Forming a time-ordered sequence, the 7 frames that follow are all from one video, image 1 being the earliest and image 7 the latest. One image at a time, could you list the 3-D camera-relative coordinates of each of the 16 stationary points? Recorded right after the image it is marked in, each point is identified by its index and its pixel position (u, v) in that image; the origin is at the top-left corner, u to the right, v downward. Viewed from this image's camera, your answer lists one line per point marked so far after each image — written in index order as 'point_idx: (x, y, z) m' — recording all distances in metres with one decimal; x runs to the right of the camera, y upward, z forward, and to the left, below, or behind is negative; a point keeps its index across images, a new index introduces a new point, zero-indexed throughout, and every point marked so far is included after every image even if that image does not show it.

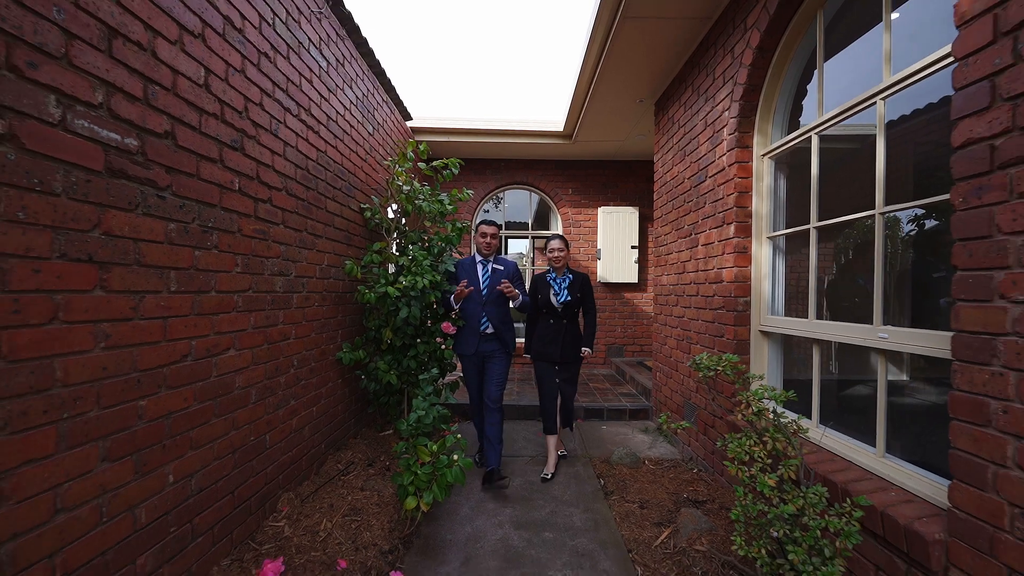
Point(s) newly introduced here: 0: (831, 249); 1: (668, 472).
0: (+2.2, +0.3, +2.2) m
1: (+1.5, -1.7, +3.0) m
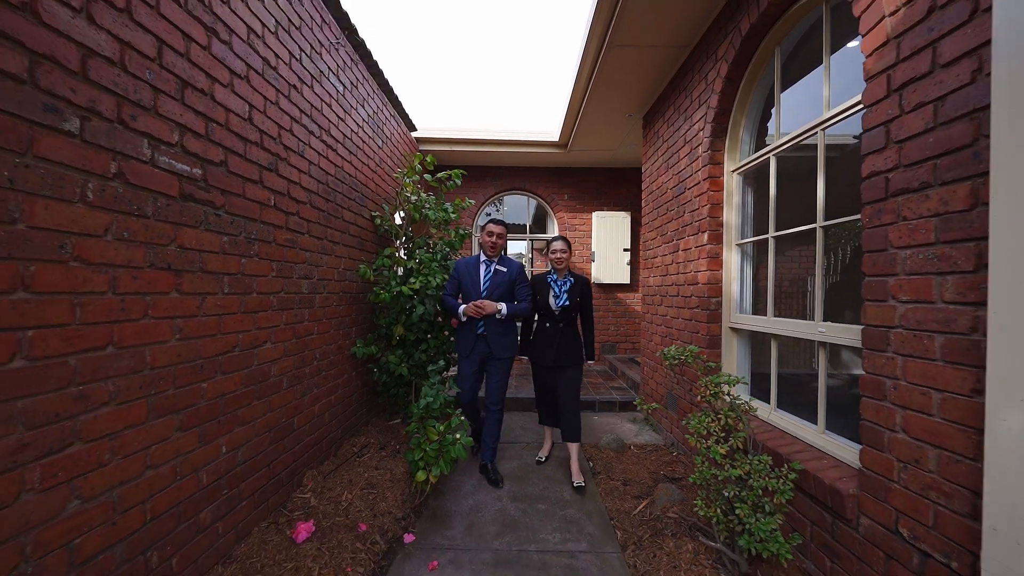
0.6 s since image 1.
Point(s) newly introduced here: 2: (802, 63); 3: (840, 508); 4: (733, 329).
0: (+2.1, +0.3, +2.5) m
1: (+1.4, -1.7, +3.4) m
2: (+2.1, +1.6, +2.4) m
3: (+1.8, -1.2, +1.7) m
4: (+2.0, -0.4, +3.0) m
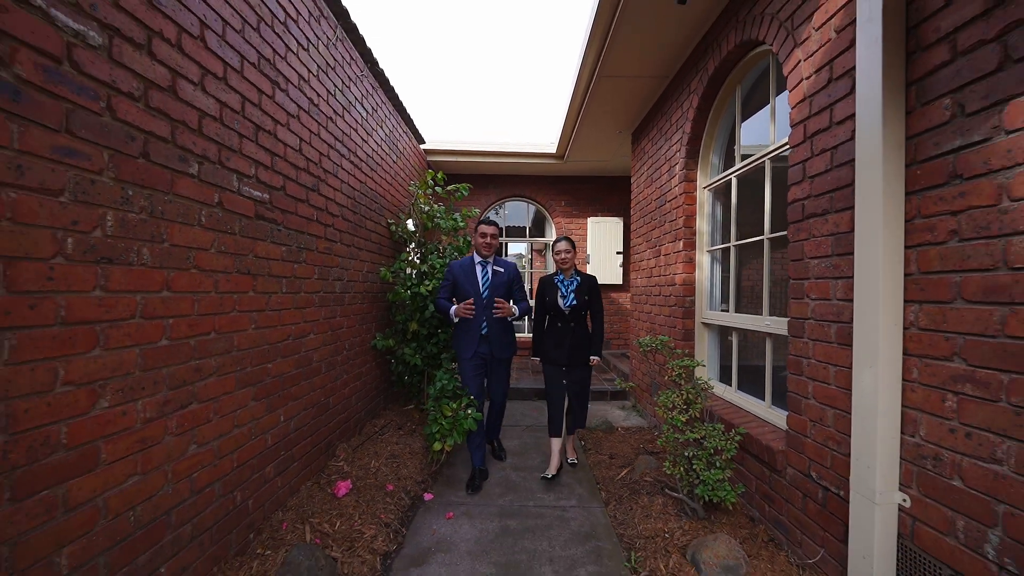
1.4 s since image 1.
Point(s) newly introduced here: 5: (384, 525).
0: (+2.1, +0.3, +3.0) m
1: (+1.4, -1.7, +3.9) m
2: (+2.1, +1.6, +2.9) m
3: (+1.8, -1.2, +2.2) m
4: (+2.0, -0.4, +3.5) m
5: (-1.0, -1.8, +2.5) m
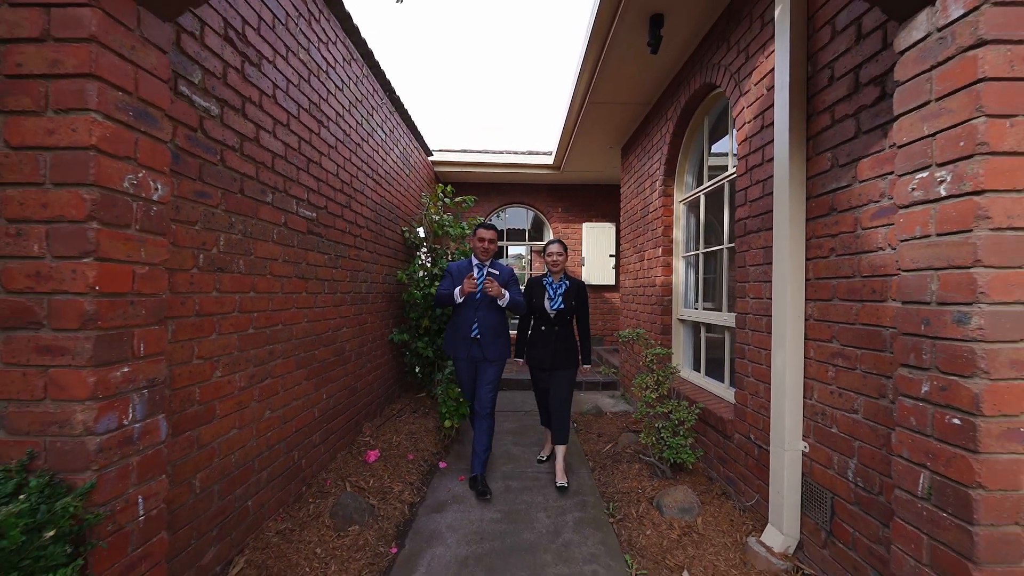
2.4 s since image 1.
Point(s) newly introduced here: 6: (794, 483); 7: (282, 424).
0: (+2.2, +0.2, +3.6) m
1: (+1.5, -1.7, +4.4) m
2: (+2.2, +1.6, +3.4) m
3: (+1.8, -1.2, +2.8) m
4: (+2.1, -0.4, +4.0) m
5: (-1.0, -1.8, +3.0) m
6: (+1.8, -1.2, +2.1) m
7: (-1.7, -1.0, +2.5) m
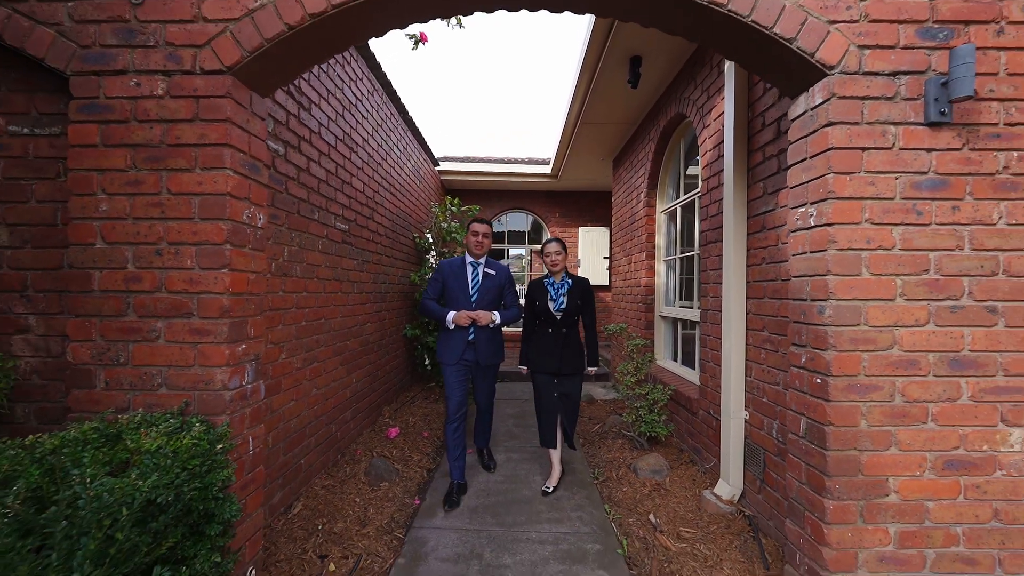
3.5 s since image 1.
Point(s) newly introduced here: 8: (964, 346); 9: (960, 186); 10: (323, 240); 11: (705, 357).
0: (+2.2, +0.2, +4.1) m
1: (+1.5, -1.7, +4.9) m
2: (+2.2, +1.6, +3.9) m
3: (+1.8, -1.2, +3.3) m
4: (+2.1, -0.4, +4.5) m
5: (-0.9, -1.8, +3.5) m
6: (+1.8, -1.3, +2.6) m
7: (-1.7, -1.0, +3.0) m
8: (+2.3, -0.3, +1.6) m
9: (+2.2, +0.5, +1.6) m
10: (-1.7, +0.4, +2.9) m
11: (+1.9, -0.7, +3.2) m
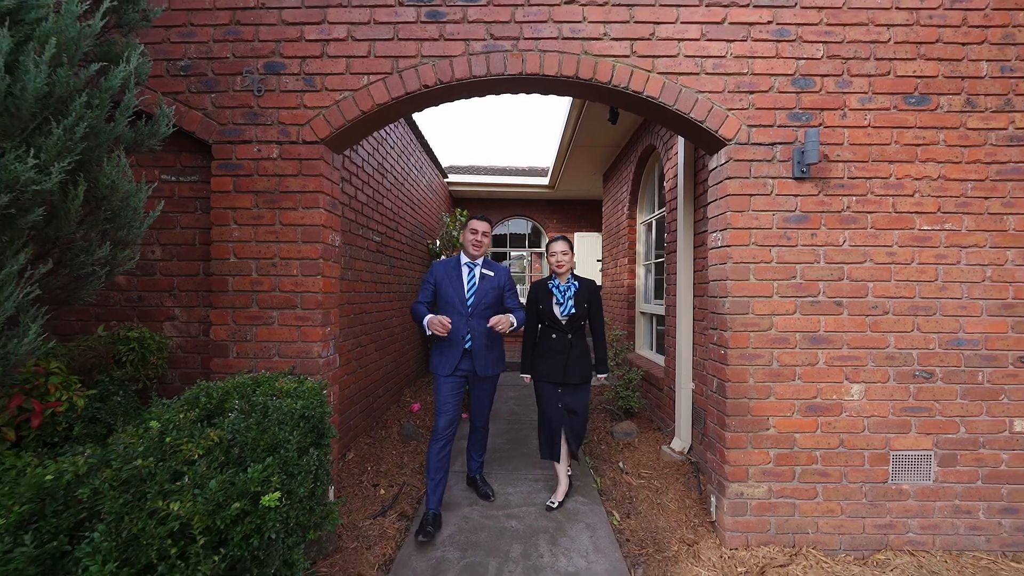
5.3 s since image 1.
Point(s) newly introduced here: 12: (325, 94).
0: (+2.2, +0.2, +4.9) m
1: (+1.5, -1.7, +5.7) m
2: (+2.2, +1.6, +4.7) m
3: (+1.8, -1.2, +4.1) m
4: (+2.1, -0.4, +5.3) m
5: (-0.9, -1.8, +4.3) m
6: (+1.8, -1.3, +3.4) m
7: (-1.7, -1.0, +3.8) m
8: (+2.3, -0.3, +2.4) m
9: (+2.2, +0.5, +2.4) m
10: (-1.7, +0.4, +3.7) m
11: (+1.9, -0.7, +4.0) m
12: (-1.4, +1.5, +2.5) m
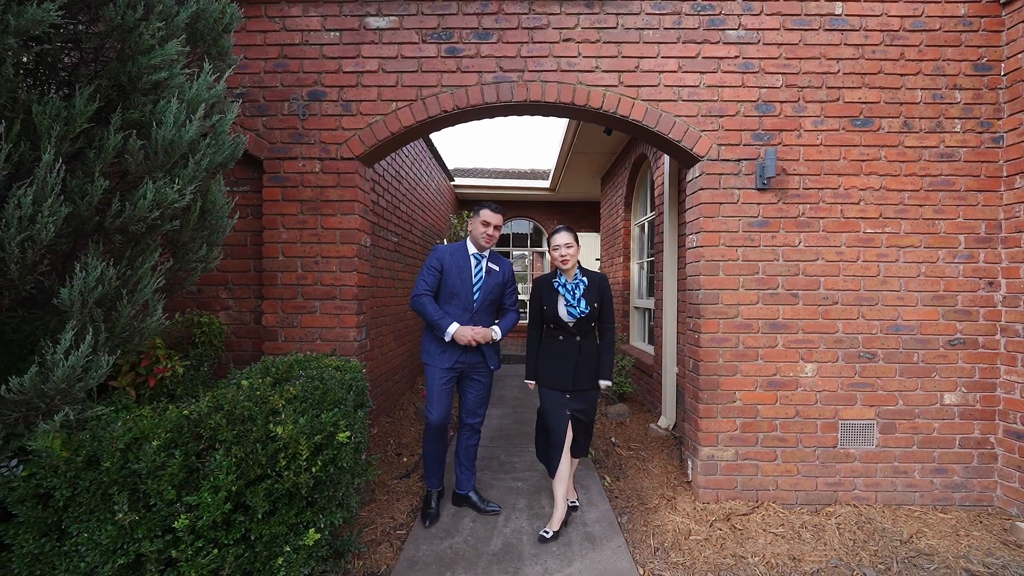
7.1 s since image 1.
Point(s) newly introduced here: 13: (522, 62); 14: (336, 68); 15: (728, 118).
0: (+2.3, +0.3, +5.3) m
1: (+1.6, -1.7, +6.1) m
2: (+2.2, +1.7, +5.1) m
3: (+1.9, -1.1, +4.5) m
4: (+2.2, -0.3, +5.7) m
5: (-0.9, -1.7, +4.8) m
6: (+1.9, -1.2, +3.8) m
7: (-1.7, -1.0, +4.3) m
8: (+2.3, -0.2, +2.9) m
9: (+2.3, +0.6, +2.8) m
10: (-1.6, +0.5, +4.2) m
11: (+2.0, -0.6, +4.4) m
12: (-1.4, +1.5, +2.9) m
13: (+0.1, +2.0, +2.9) m
14: (-1.6, +2.0, +2.9) m
15: (+1.9, +1.5, +2.8) m
